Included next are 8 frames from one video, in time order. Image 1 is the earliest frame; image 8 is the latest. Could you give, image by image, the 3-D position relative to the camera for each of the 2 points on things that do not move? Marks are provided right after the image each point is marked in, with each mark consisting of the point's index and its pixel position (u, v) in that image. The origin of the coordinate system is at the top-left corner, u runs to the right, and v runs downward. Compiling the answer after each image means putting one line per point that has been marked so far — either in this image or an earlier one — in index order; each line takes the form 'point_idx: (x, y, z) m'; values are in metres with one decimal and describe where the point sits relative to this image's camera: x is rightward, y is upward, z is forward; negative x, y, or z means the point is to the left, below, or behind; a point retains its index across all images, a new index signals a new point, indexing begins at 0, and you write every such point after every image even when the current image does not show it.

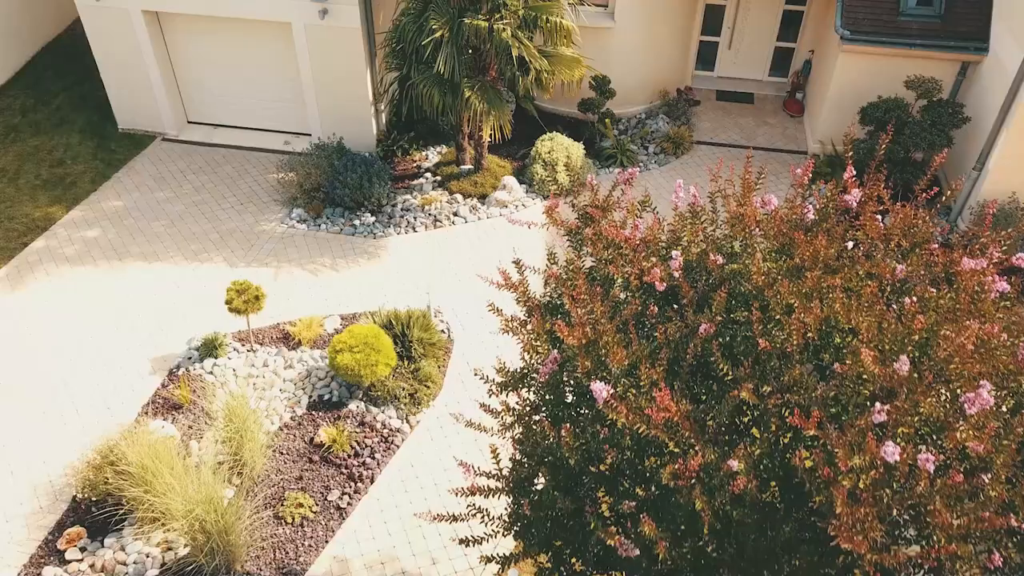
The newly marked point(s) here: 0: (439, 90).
0: (-1.2, +3.2, +13.1) m
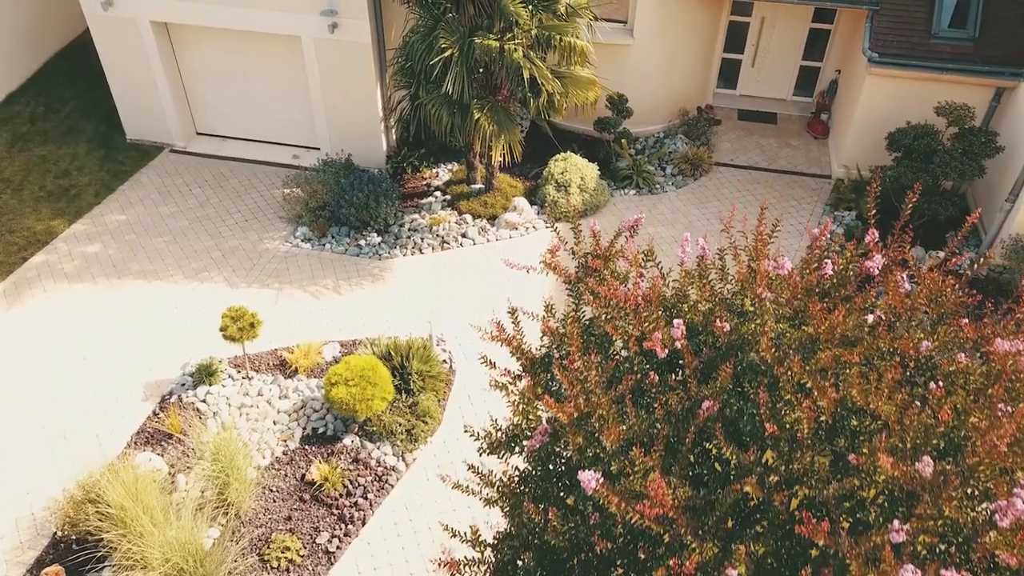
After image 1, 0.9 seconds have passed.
0: (-1.0, +2.8, +12.6) m
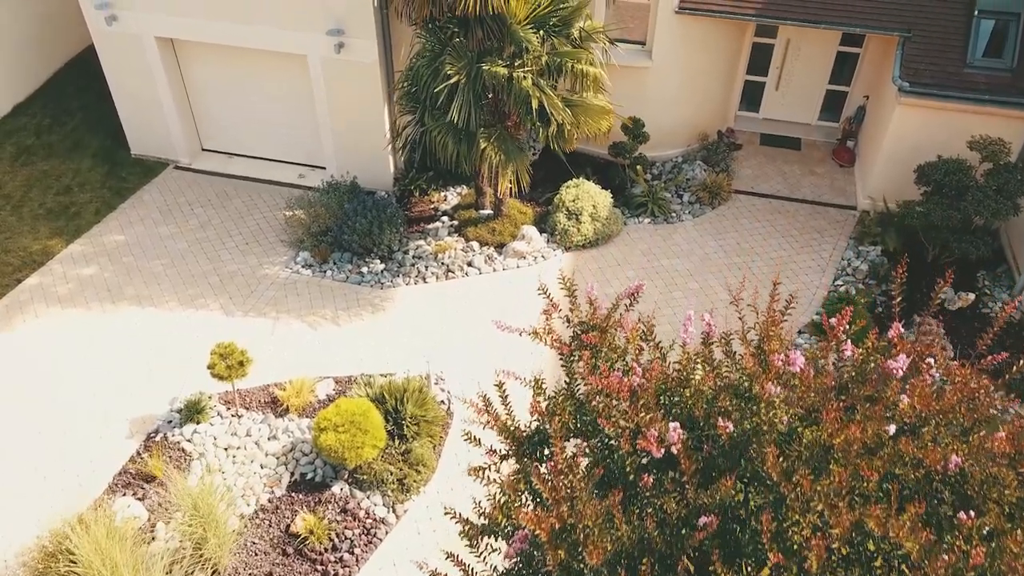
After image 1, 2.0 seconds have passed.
0: (-0.9, +2.2, +12.1) m
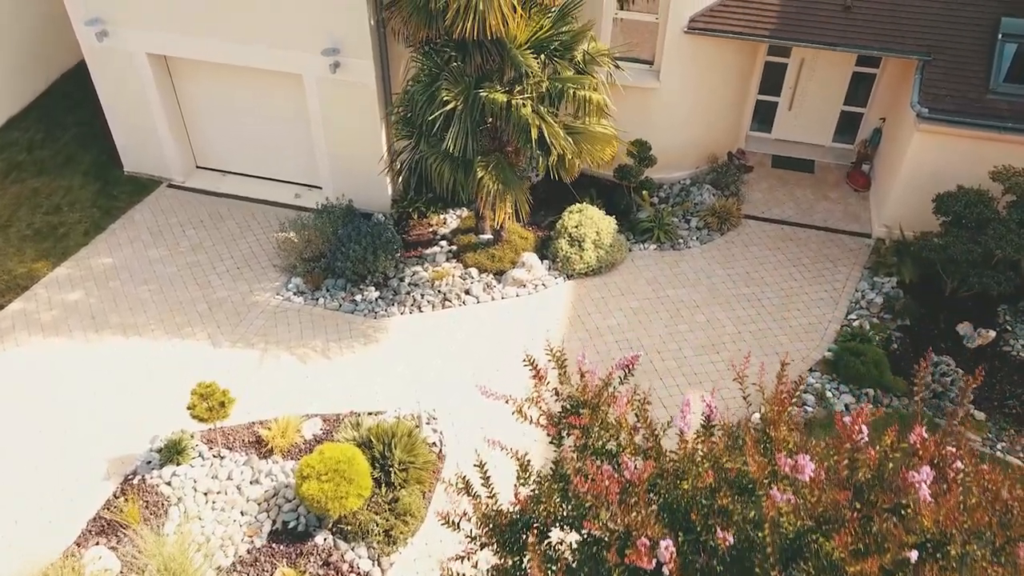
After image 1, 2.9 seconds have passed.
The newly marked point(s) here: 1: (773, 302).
0: (-0.9, +1.7, +11.6) m
1: (+4.4, -0.2, +13.5) m
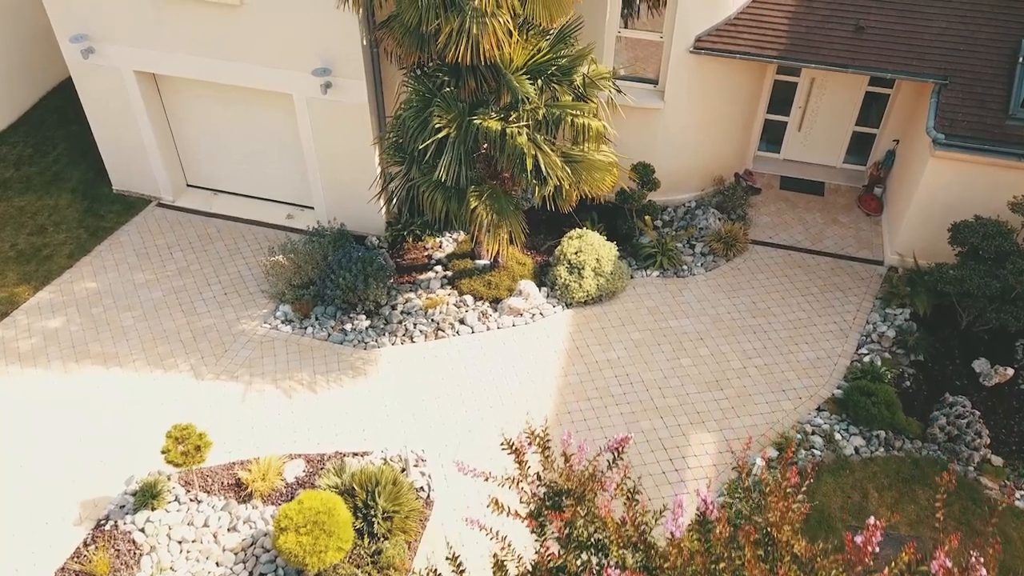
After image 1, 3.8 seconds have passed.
0: (-1.0, +1.3, +11.1) m
1: (+4.3, -0.8, +13.0) m
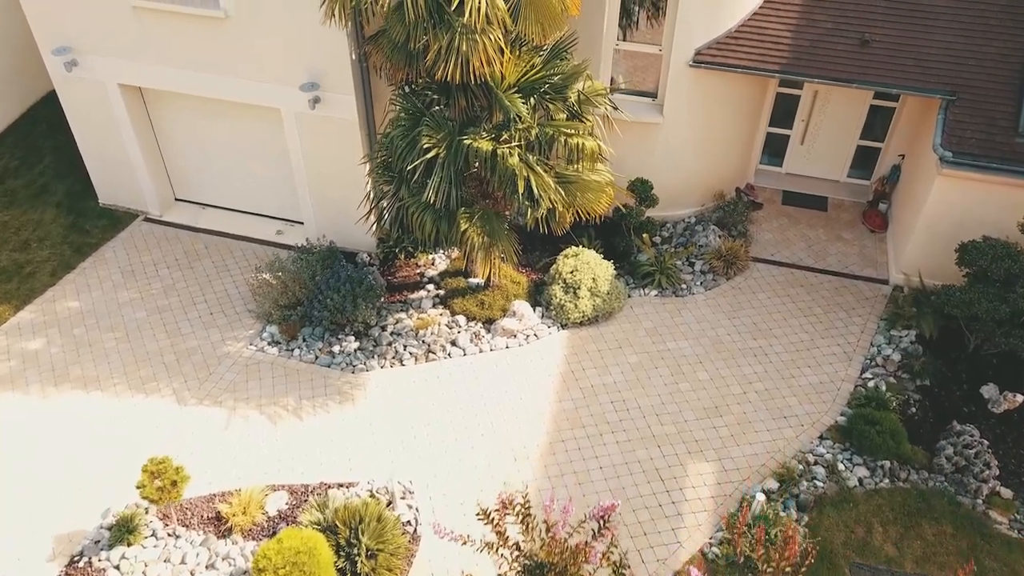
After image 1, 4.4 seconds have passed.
0: (-1.1, +1.0, +10.7) m
1: (+4.2, -1.1, +12.6) m
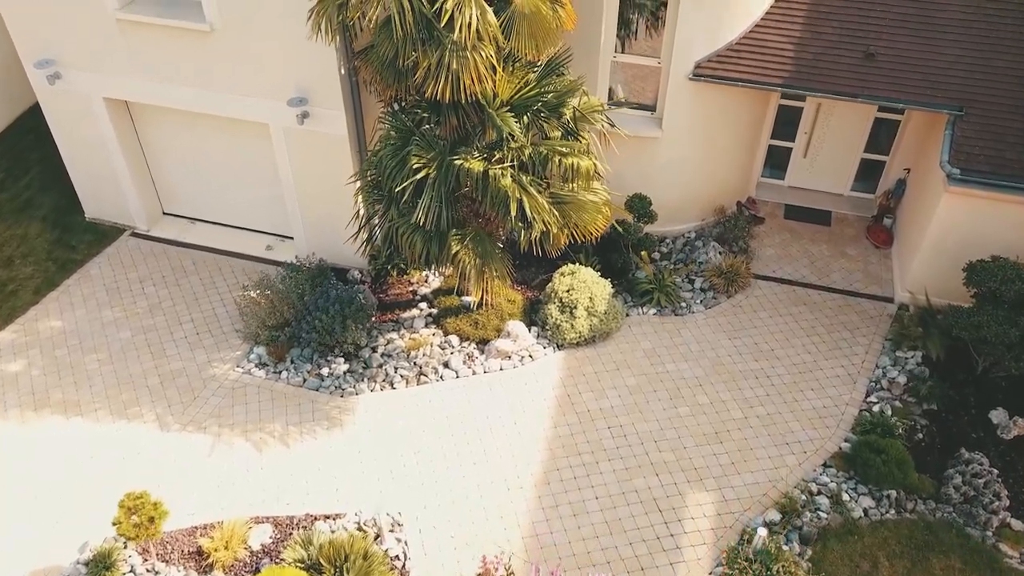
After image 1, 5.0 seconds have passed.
0: (-1.2, +0.6, +10.4) m
1: (+4.1, -1.4, +12.2) m
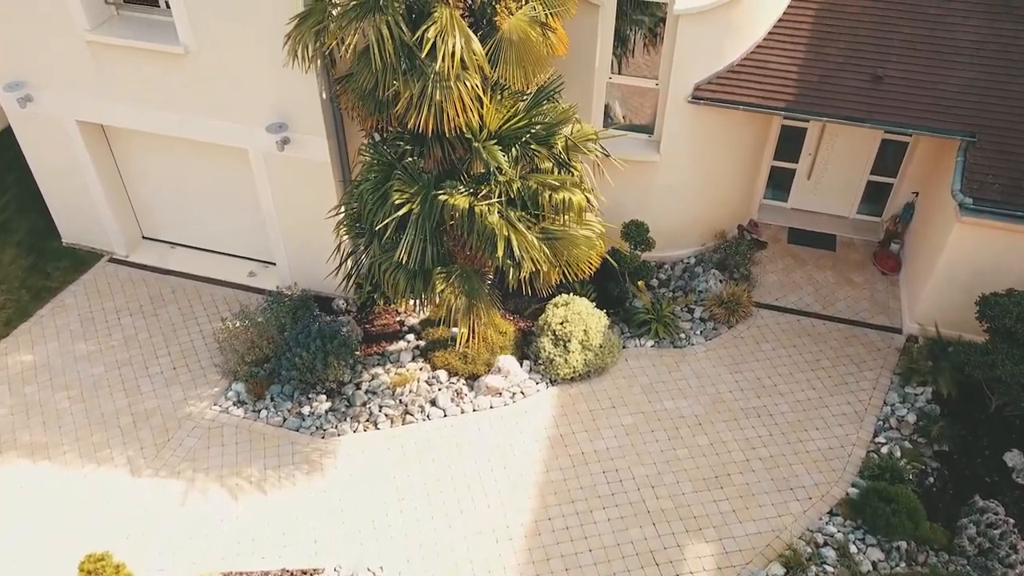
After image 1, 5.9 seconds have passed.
0: (-1.3, +0.2, +9.8) m
1: (+4.0, -1.9, +11.6) m
